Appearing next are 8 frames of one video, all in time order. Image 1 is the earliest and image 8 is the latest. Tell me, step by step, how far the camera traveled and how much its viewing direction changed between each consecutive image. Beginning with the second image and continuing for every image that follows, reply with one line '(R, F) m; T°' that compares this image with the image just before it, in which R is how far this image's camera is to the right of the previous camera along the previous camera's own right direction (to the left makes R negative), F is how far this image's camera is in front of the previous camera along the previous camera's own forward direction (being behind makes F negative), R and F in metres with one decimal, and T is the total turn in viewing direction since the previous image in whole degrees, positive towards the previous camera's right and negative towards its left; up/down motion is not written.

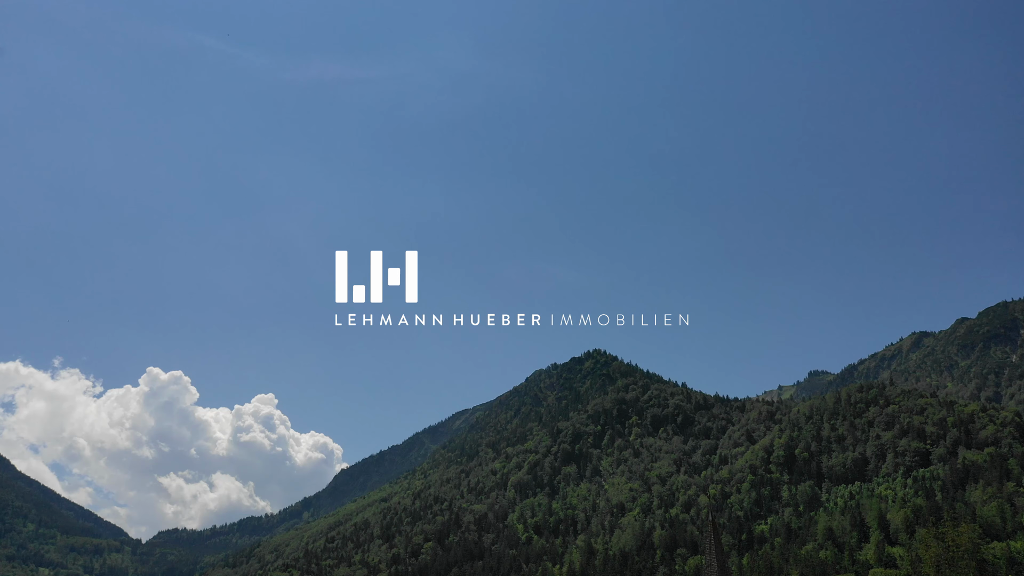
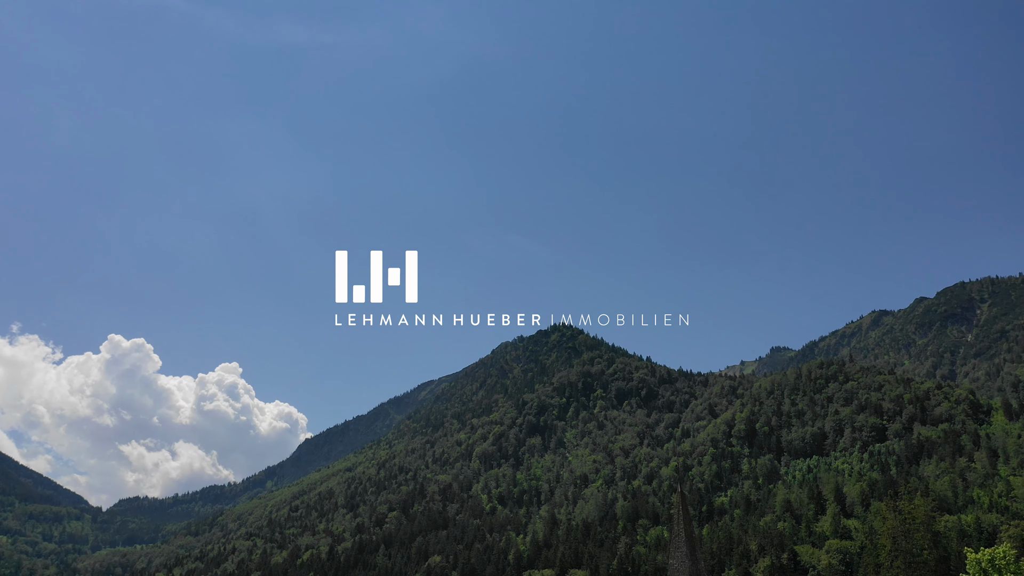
(-0.7, -0.1) m; +2°
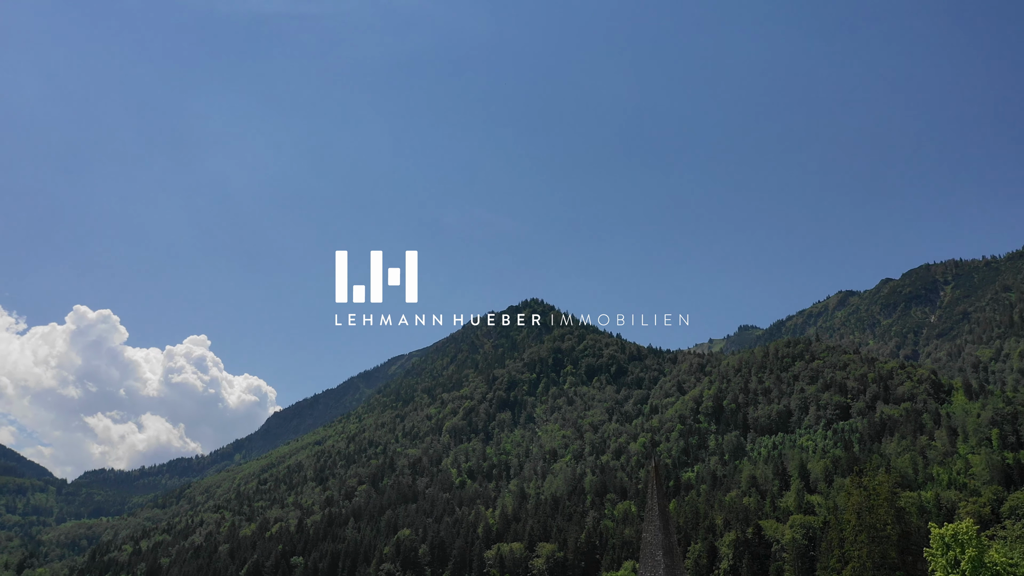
(-0.7, -0.2) m; +2°
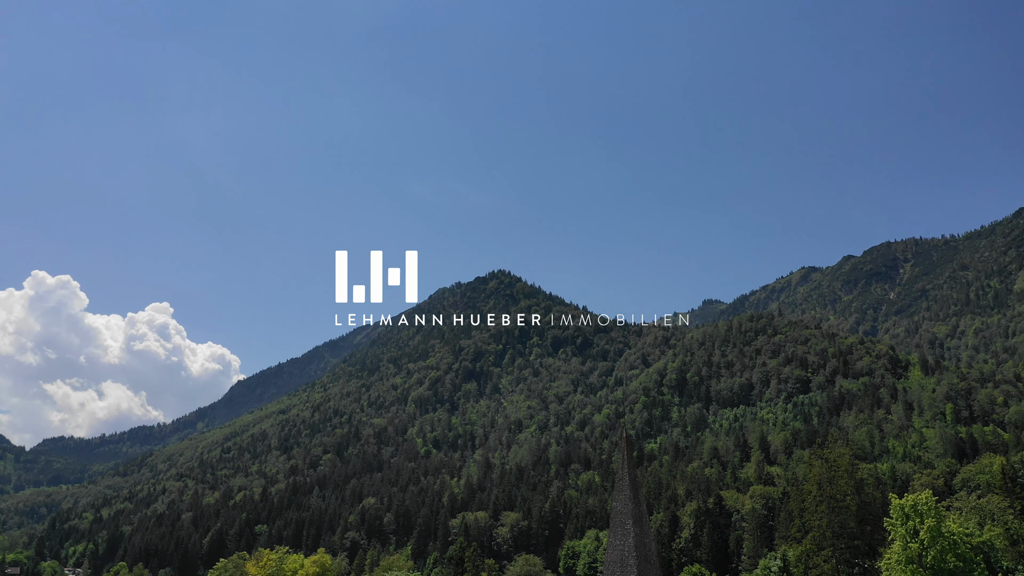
(-0.8, -0.2) m; +2°
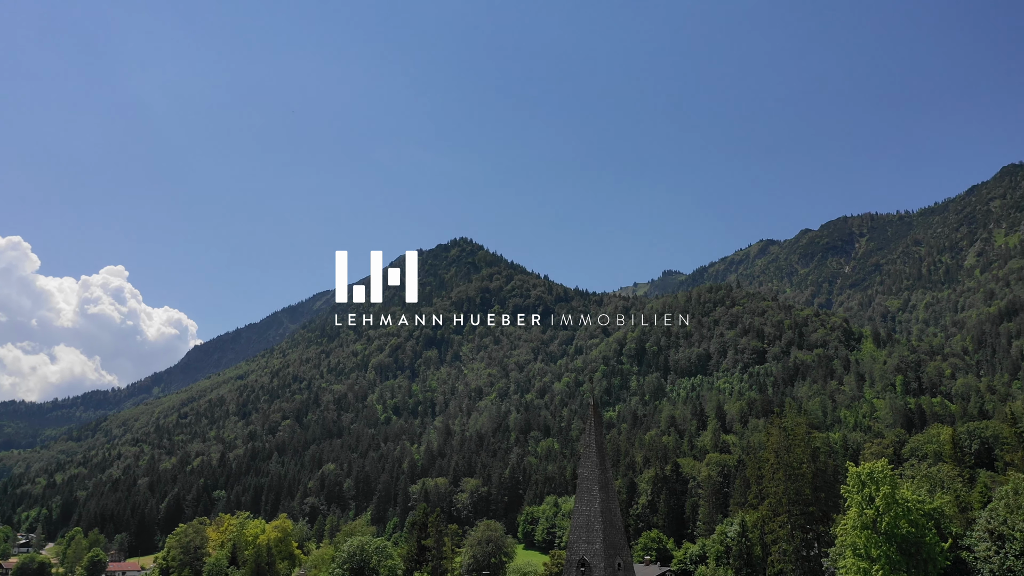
(-0.8, -0.3) m; +3°
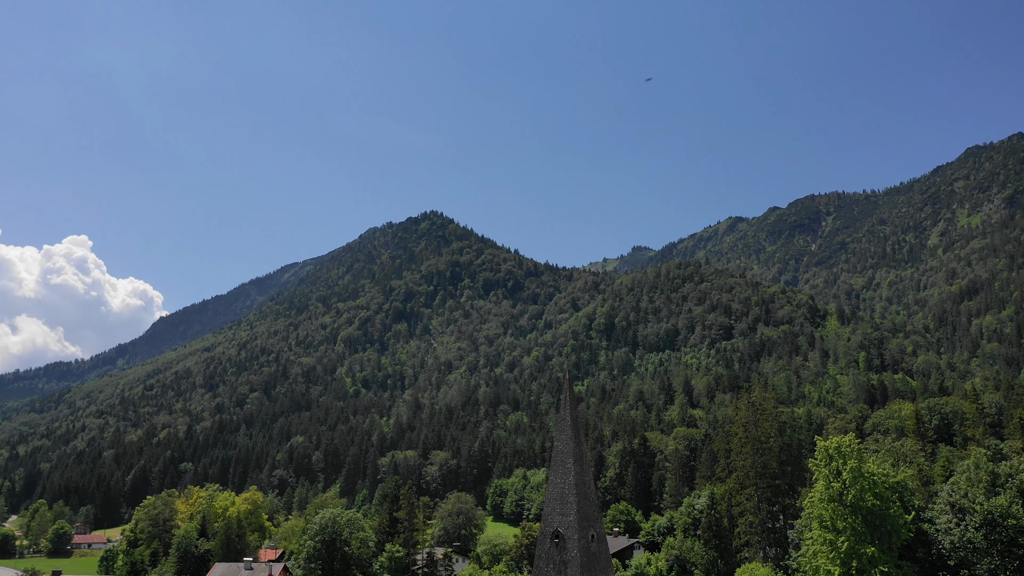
(-0.6, -0.3) m; +2°
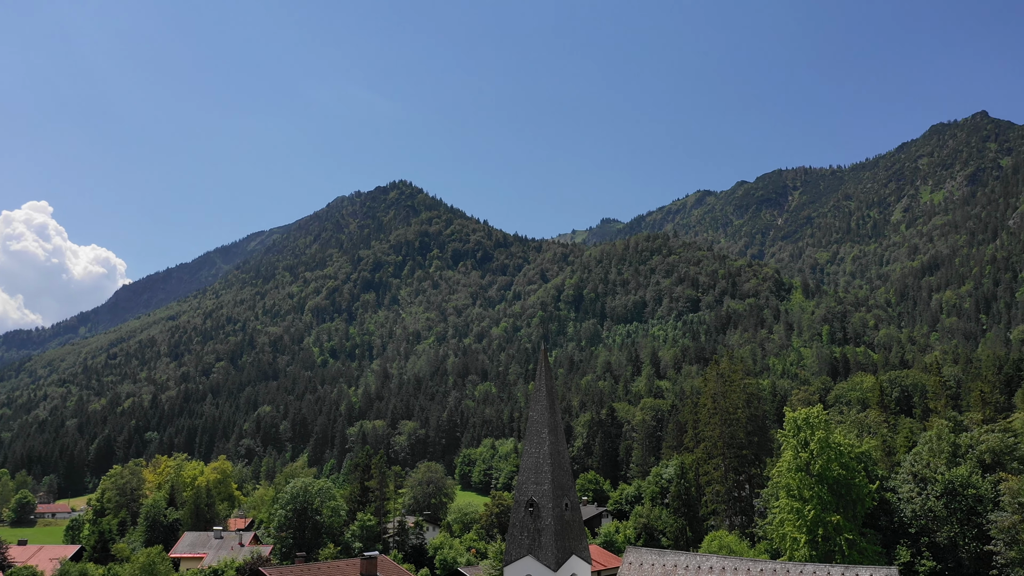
(-0.7, -0.3) m; +2°
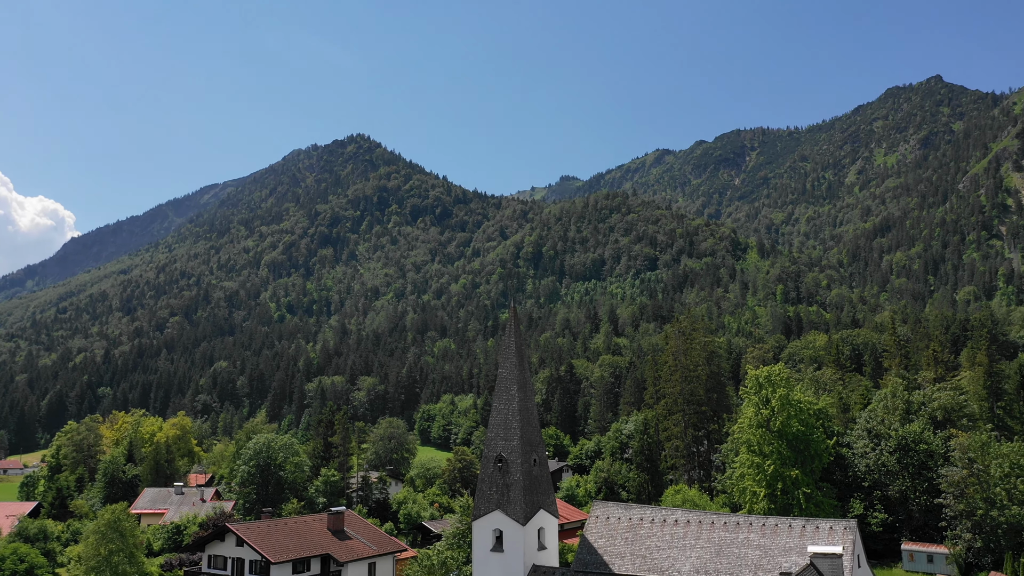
(-1.0, -0.5) m; +3°
